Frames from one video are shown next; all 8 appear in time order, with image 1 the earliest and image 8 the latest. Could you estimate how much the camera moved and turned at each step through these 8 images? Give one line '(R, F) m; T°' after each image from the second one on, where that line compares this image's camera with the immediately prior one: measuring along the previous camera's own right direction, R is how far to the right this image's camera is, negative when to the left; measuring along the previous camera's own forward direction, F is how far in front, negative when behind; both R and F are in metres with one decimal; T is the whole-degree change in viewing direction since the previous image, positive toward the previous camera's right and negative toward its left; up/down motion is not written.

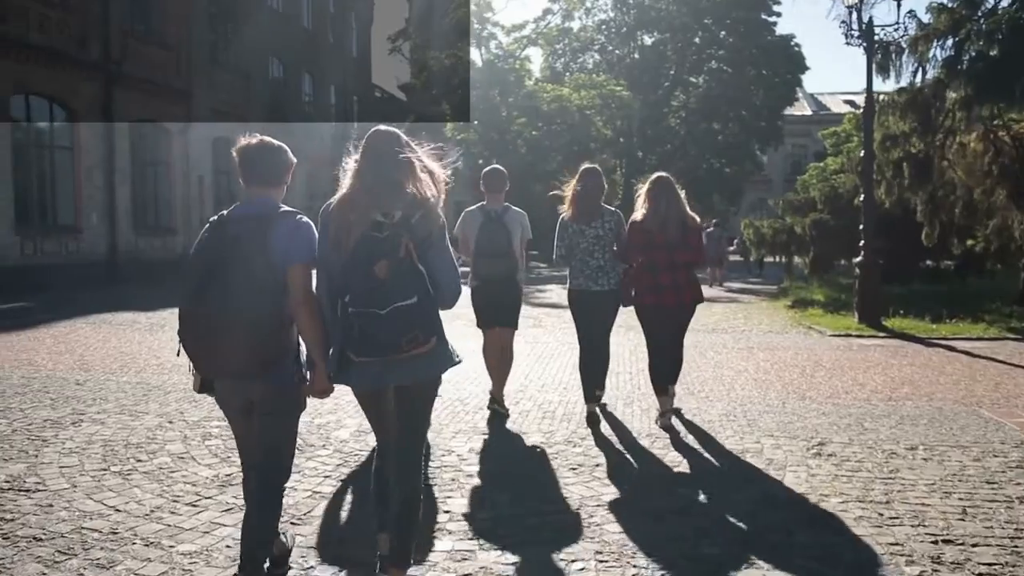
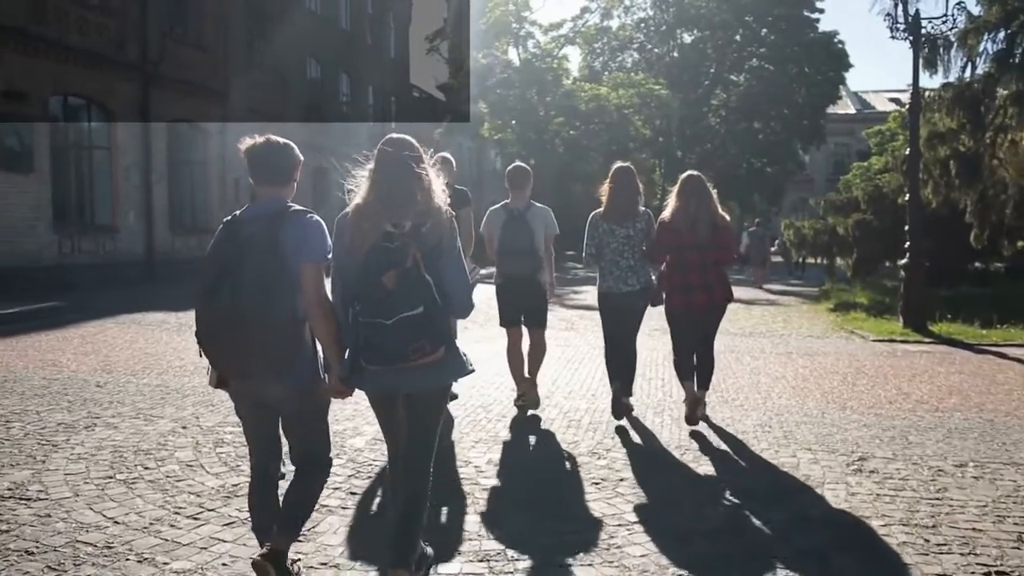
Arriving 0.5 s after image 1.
(+0.1, +0.3) m; -2°
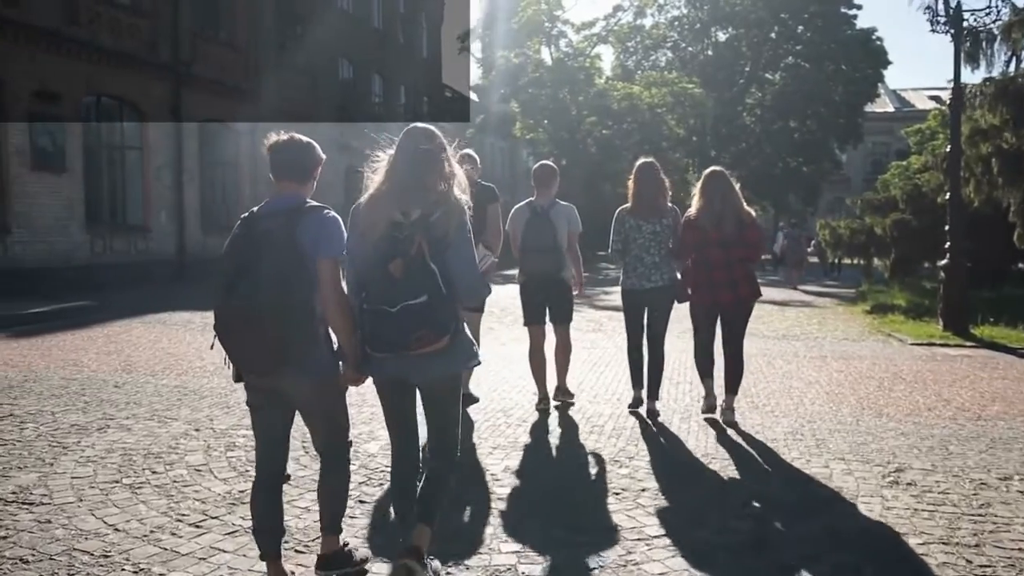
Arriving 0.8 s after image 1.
(+0.1, +0.2) m; -2°
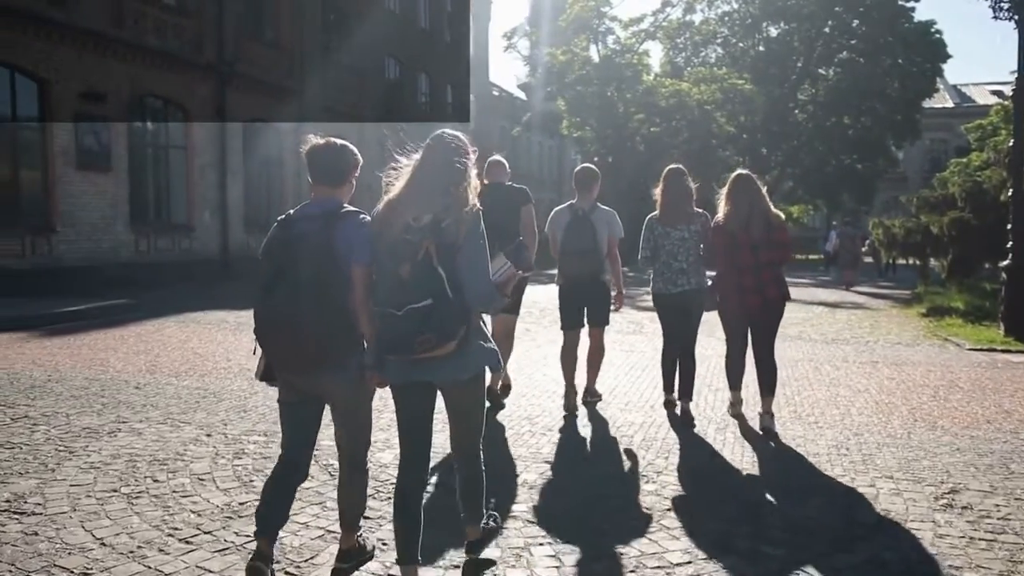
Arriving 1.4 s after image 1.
(+0.2, +0.4) m; -3°
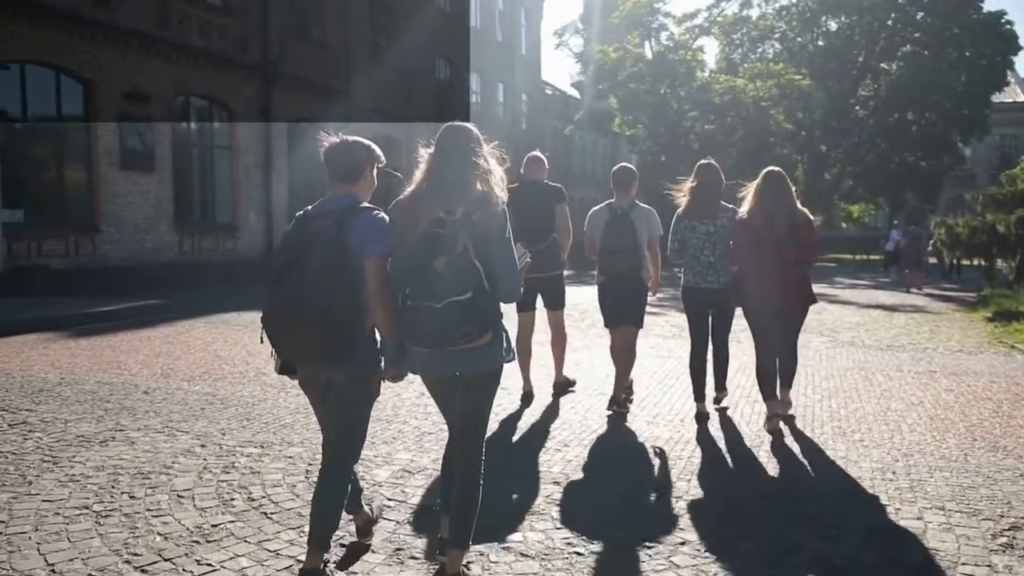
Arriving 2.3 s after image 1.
(+0.3, +0.5) m; -3°
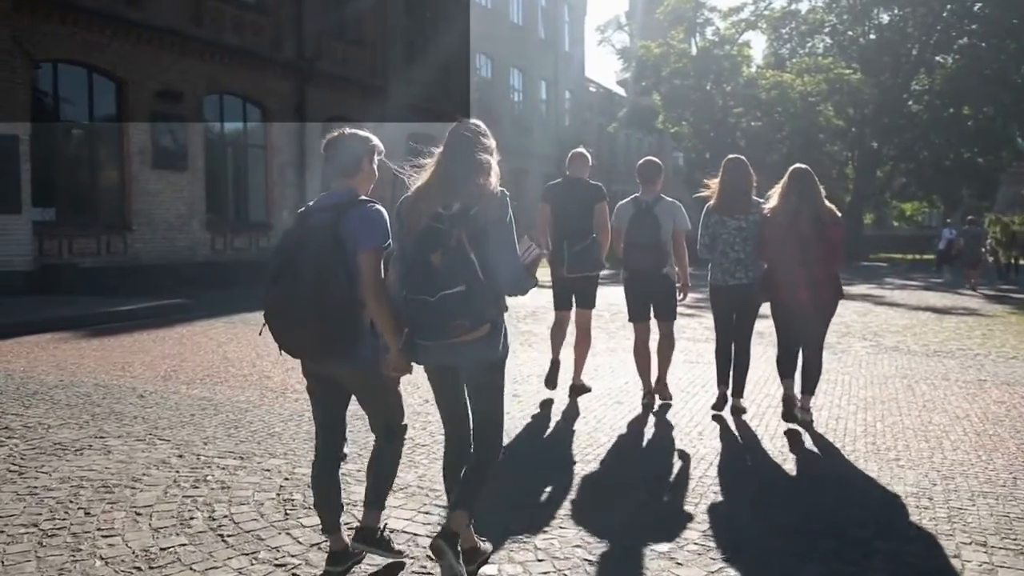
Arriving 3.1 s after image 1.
(+0.3, +0.5) m; -3°
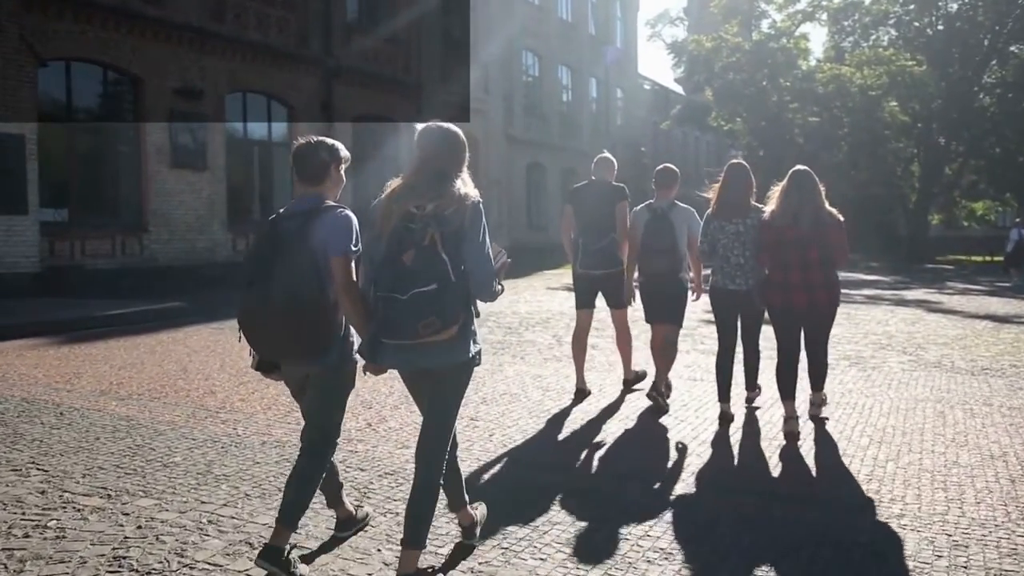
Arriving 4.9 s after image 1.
(+0.7, +1.1) m; -4°
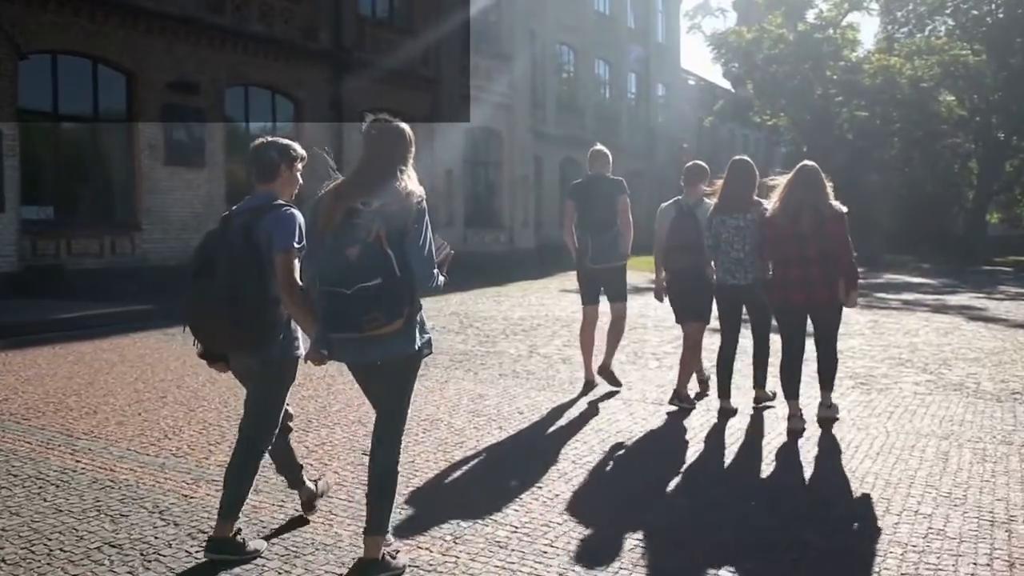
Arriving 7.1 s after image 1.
(+0.8, +1.2) m; -3°
